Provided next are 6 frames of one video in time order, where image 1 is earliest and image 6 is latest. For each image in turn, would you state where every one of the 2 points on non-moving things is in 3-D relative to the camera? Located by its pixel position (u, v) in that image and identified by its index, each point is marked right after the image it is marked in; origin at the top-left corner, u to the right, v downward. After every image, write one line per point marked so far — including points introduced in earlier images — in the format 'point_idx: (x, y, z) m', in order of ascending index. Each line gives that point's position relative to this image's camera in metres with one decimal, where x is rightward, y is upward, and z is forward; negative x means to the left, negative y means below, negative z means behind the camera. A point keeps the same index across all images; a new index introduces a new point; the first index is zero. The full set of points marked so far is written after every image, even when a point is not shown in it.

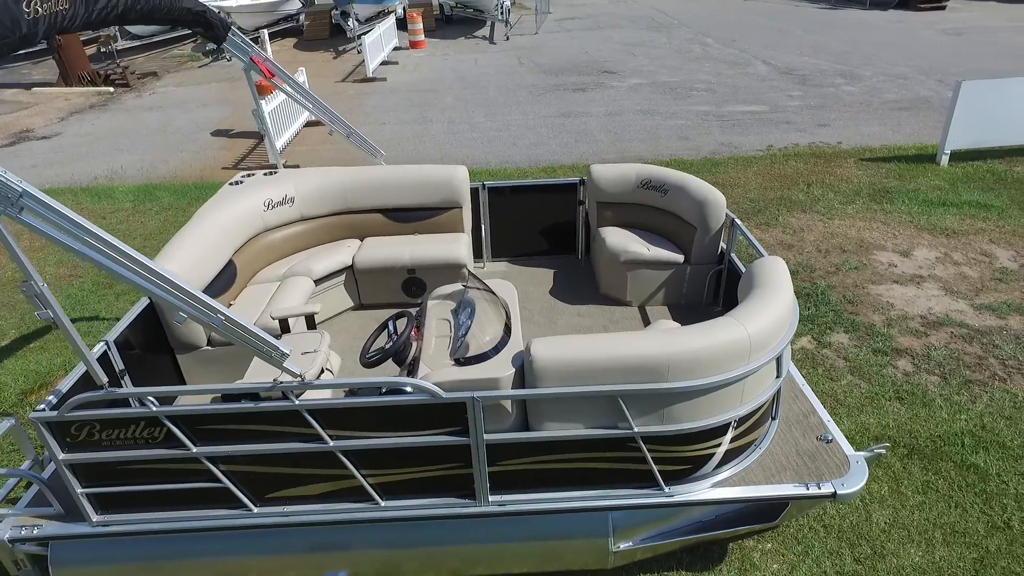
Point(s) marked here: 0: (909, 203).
0: (+4.7, +1.0, +7.3) m
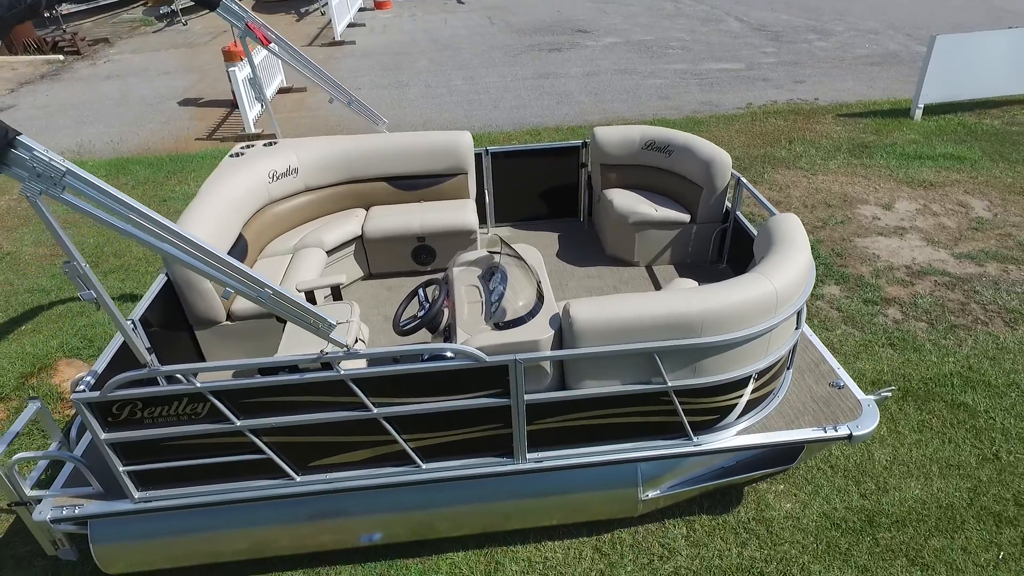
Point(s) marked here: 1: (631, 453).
0: (+4.6, +1.6, +7.5) m
1: (+0.6, -0.8, +3.0) m
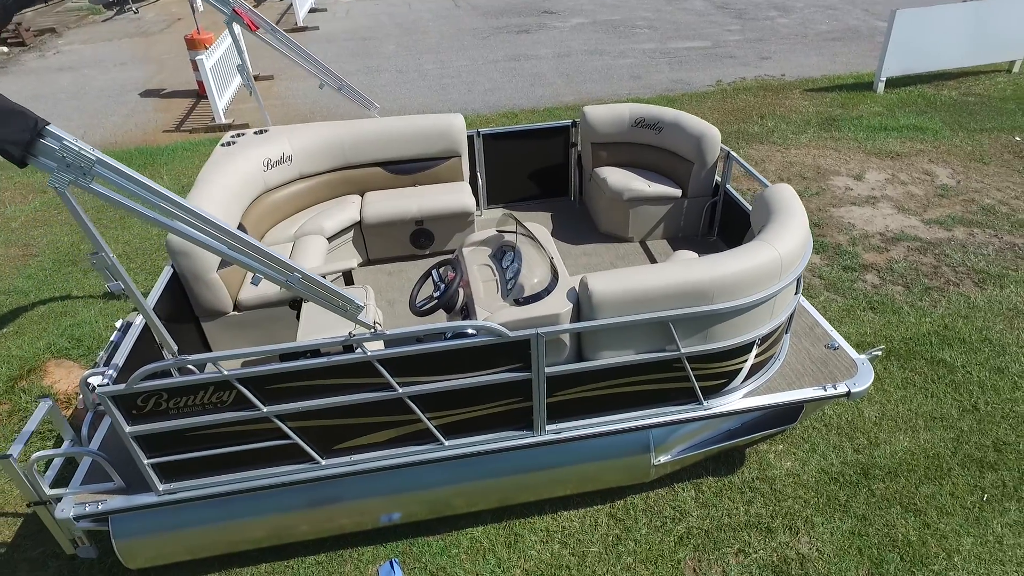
0: (+4.4, +2.0, +7.8) m
1: (+0.7, -0.7, +3.2) m
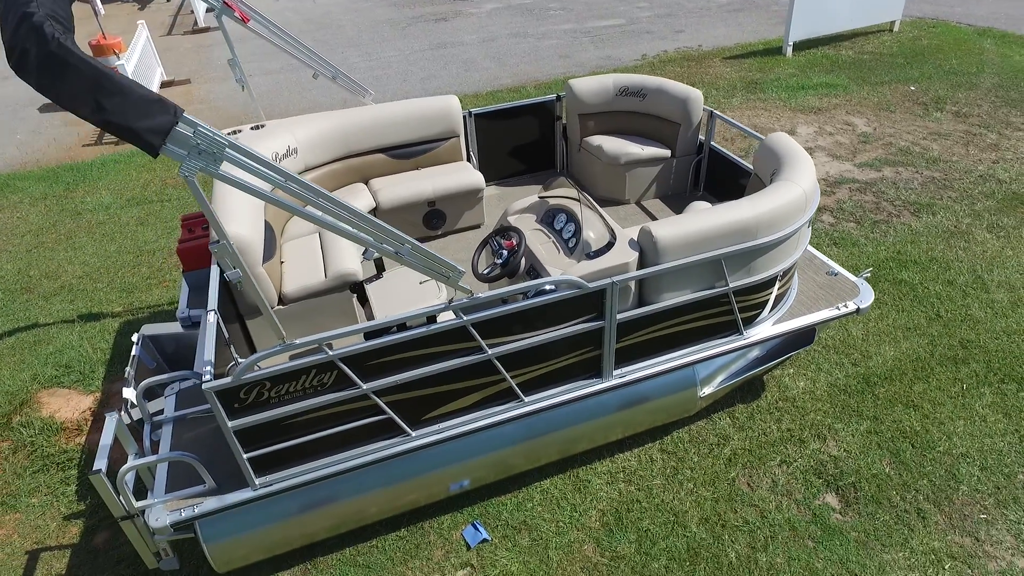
0: (+3.7, +2.7, +8.5) m
1: (+1.0, -0.4, +3.5) m
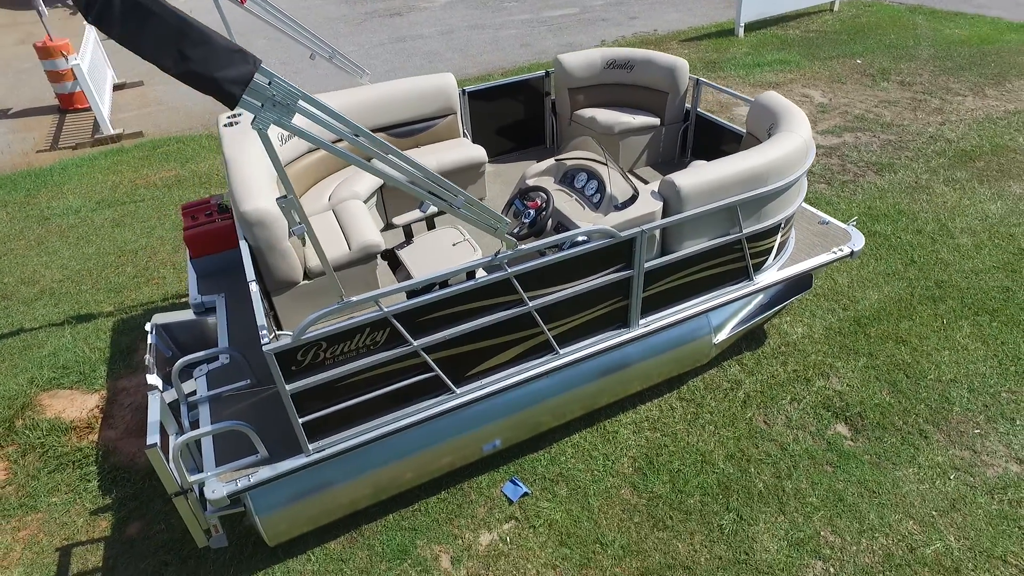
0: (+3.2, +3.2, +8.9) m
1: (+1.2, -0.1, +3.7) m
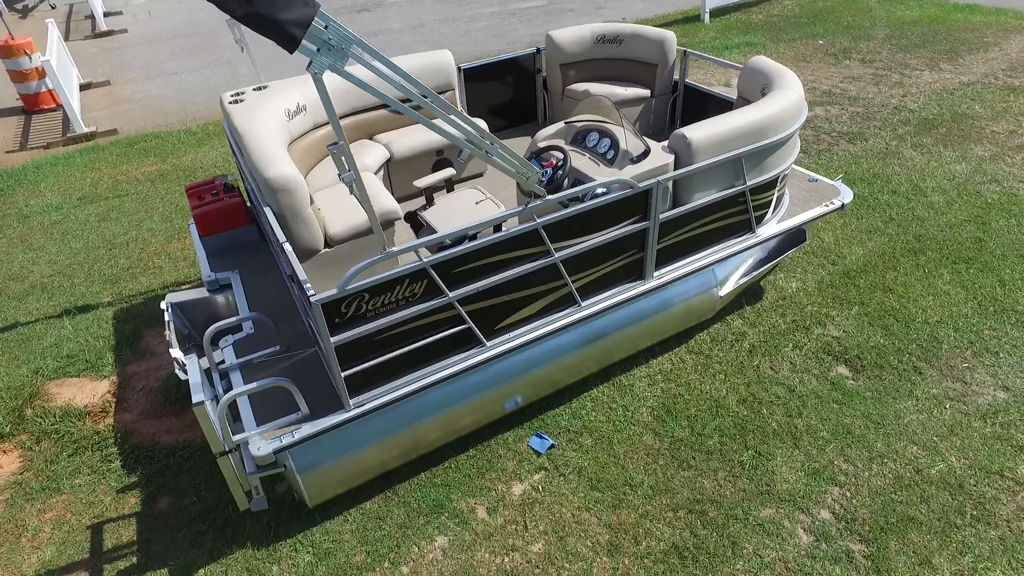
0: (+2.9, +3.5, +9.2) m
1: (+1.3, +0.2, +3.8) m
